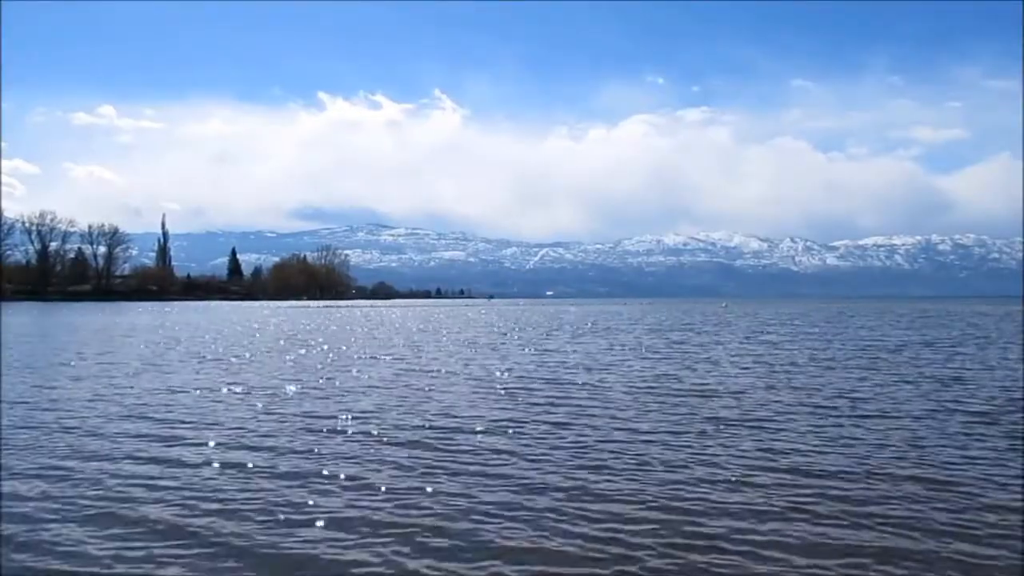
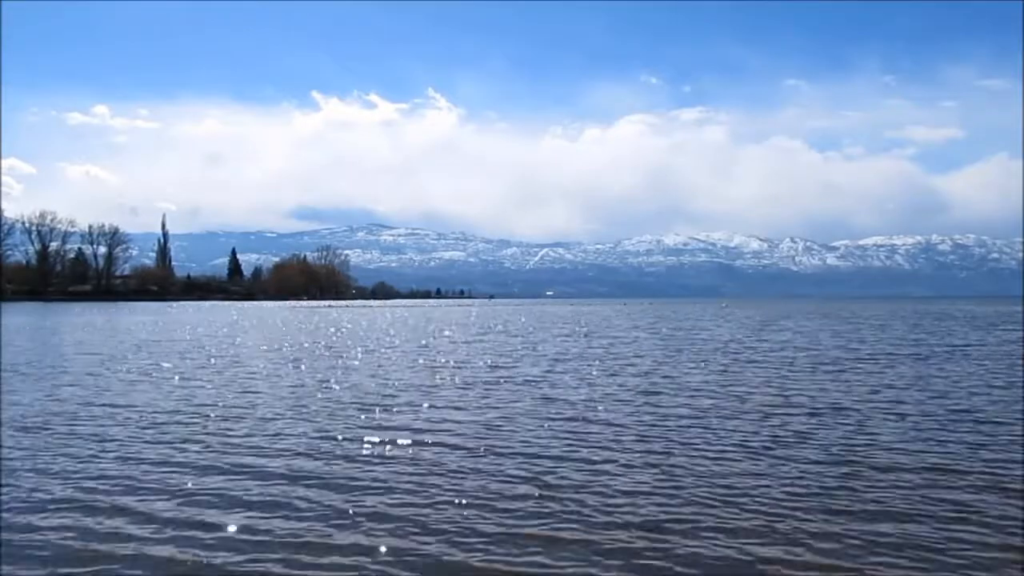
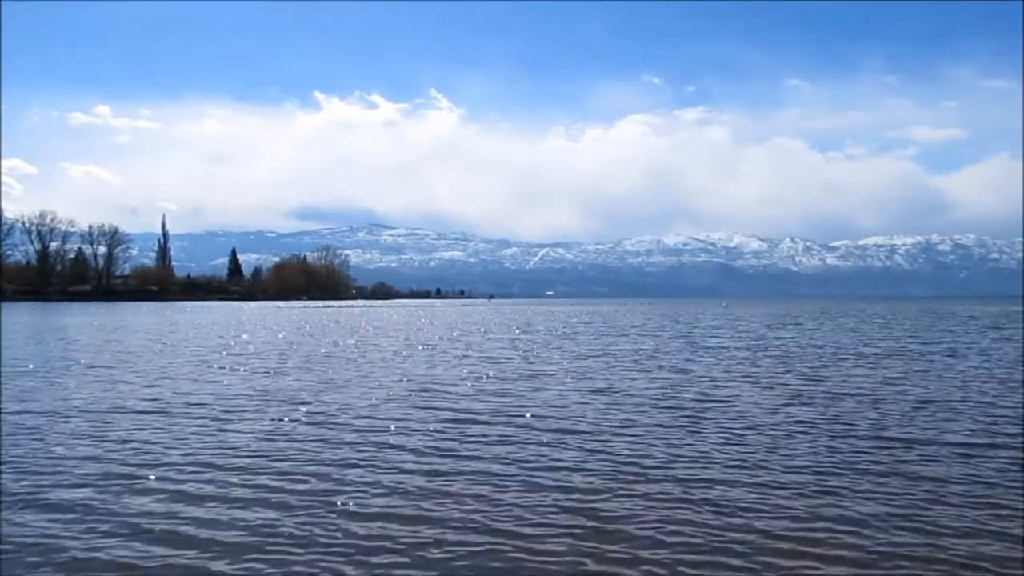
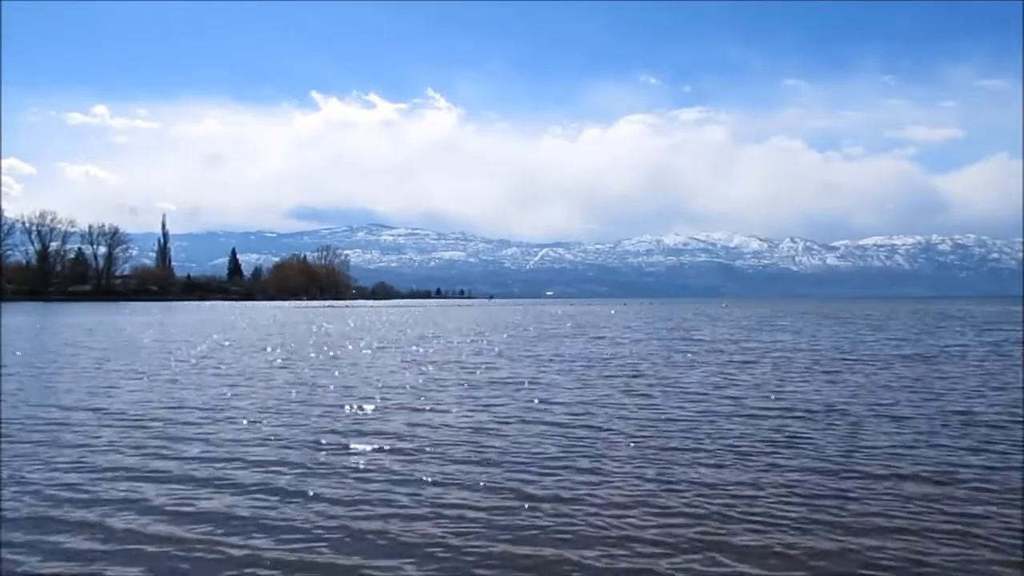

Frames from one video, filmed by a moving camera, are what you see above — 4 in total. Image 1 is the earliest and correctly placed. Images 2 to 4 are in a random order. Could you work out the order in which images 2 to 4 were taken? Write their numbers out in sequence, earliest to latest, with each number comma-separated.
3, 2, 4
